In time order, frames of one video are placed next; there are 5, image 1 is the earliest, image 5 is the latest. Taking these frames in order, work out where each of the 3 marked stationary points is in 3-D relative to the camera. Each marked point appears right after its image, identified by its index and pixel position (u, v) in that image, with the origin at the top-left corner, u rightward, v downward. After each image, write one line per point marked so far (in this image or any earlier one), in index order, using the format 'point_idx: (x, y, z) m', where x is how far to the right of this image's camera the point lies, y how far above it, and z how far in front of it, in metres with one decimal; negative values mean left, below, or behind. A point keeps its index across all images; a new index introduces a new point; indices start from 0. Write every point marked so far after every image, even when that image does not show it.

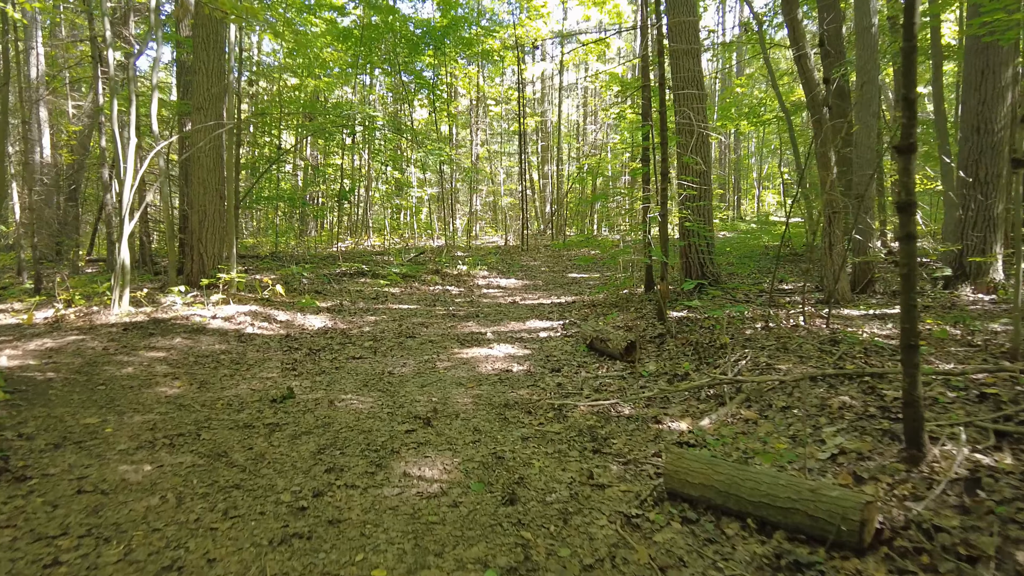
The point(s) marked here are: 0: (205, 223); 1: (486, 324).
0: (-4.4, +0.9, +9.4) m
1: (-0.3, -0.4, +7.4) m
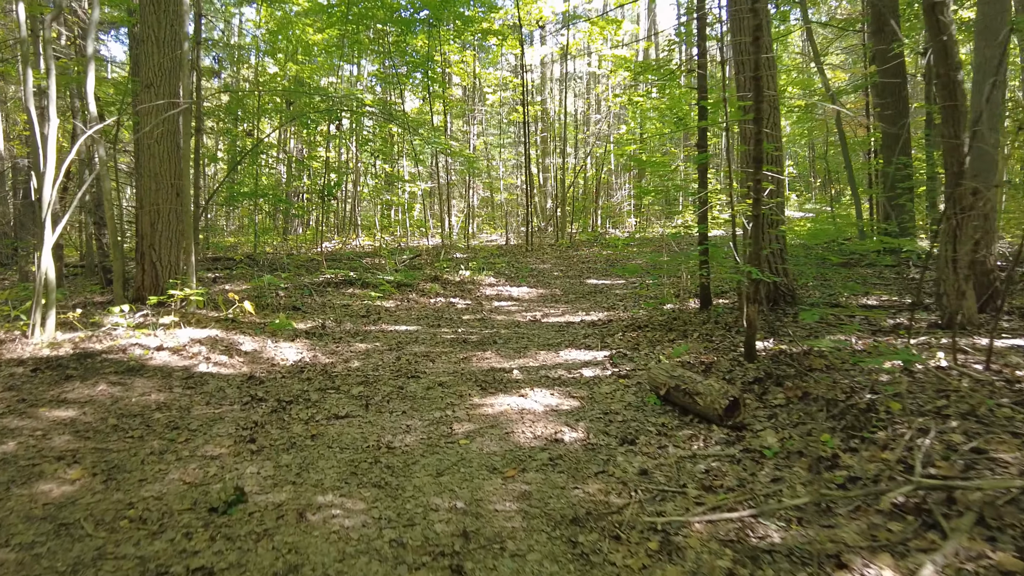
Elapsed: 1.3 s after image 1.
0: (-4.1, +0.7, +7.7) m
1: (0.0, -0.6, +5.8) m
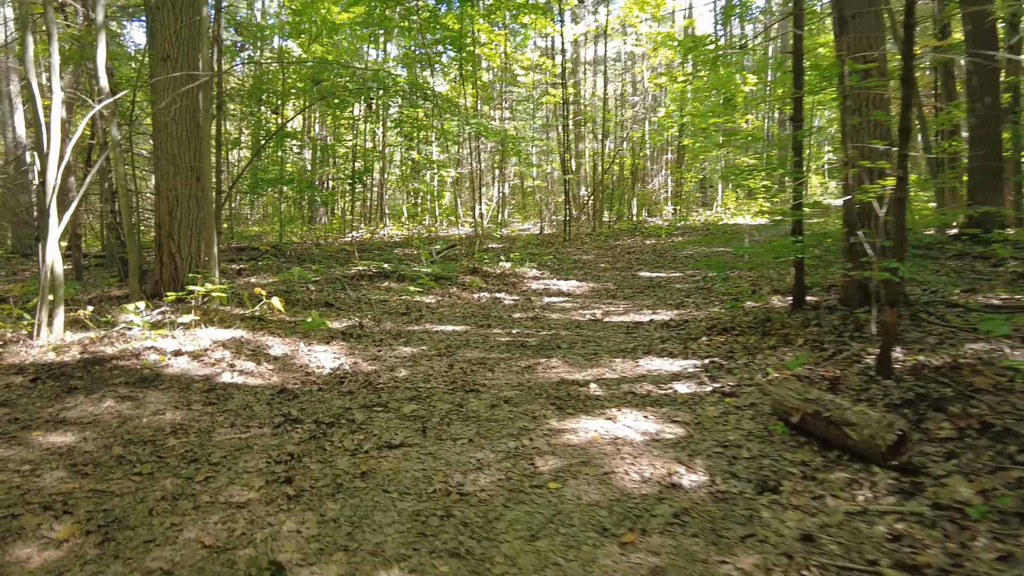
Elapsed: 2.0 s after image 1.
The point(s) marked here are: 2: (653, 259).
0: (-3.5, +0.8, +7.0) m
1: (+0.5, -0.6, +5.0) m
2: (+2.6, +0.5, +11.9) m
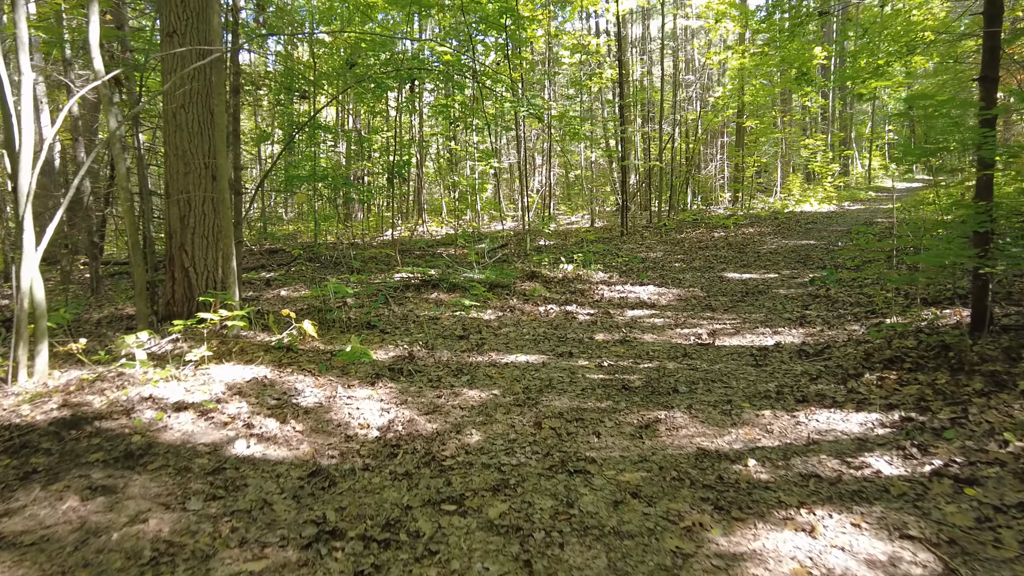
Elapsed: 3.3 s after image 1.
0: (-2.9, +0.6, +5.8) m
1: (+1.1, -0.7, +3.7) m
2: (+3.5, +0.5, +10.4) m
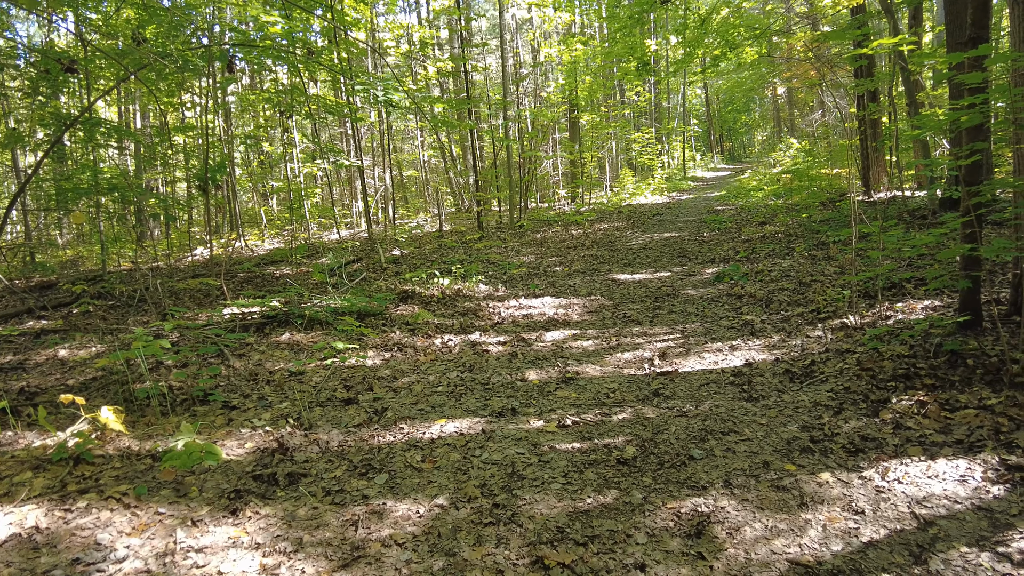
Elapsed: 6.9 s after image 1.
0: (-3.5, +0.1, +3.6) m
1: (+1.0, -0.8, +2.6) m
2: (+1.4, +0.5, +9.7) m
